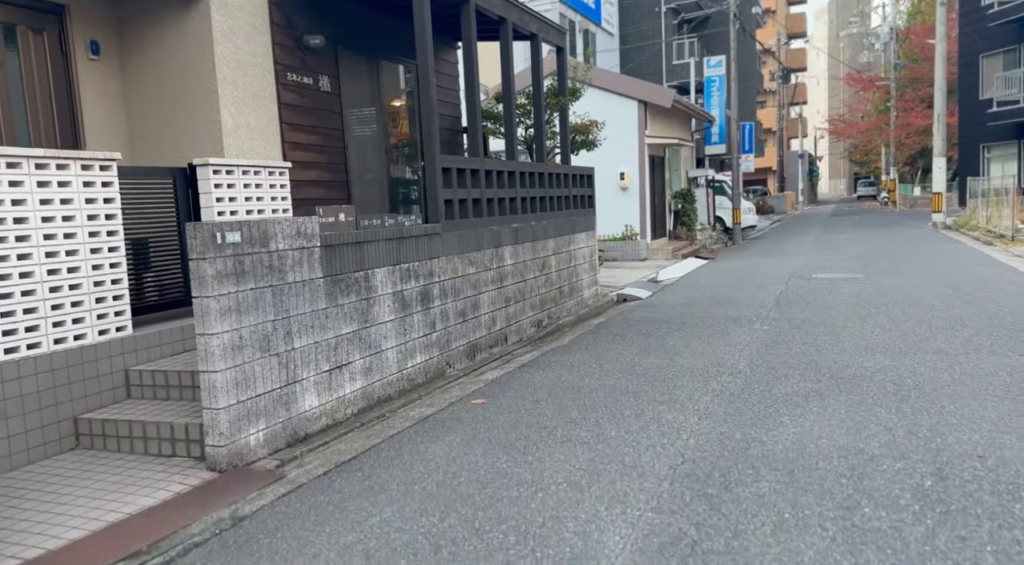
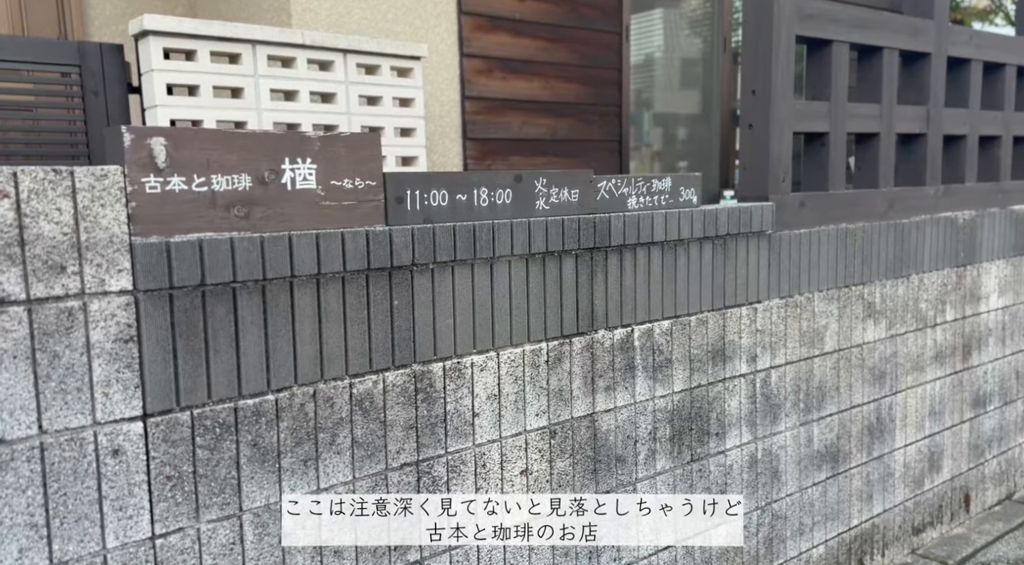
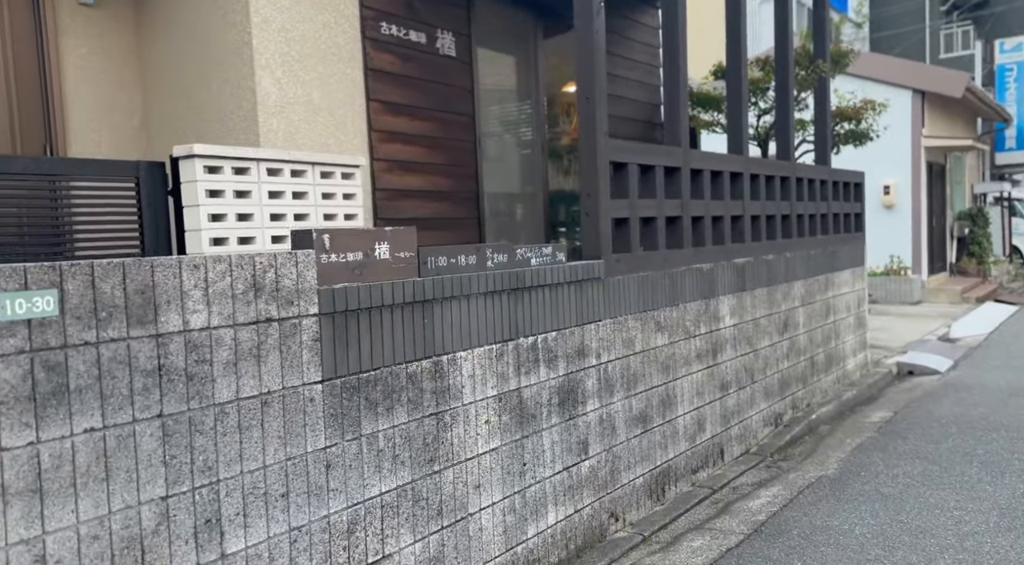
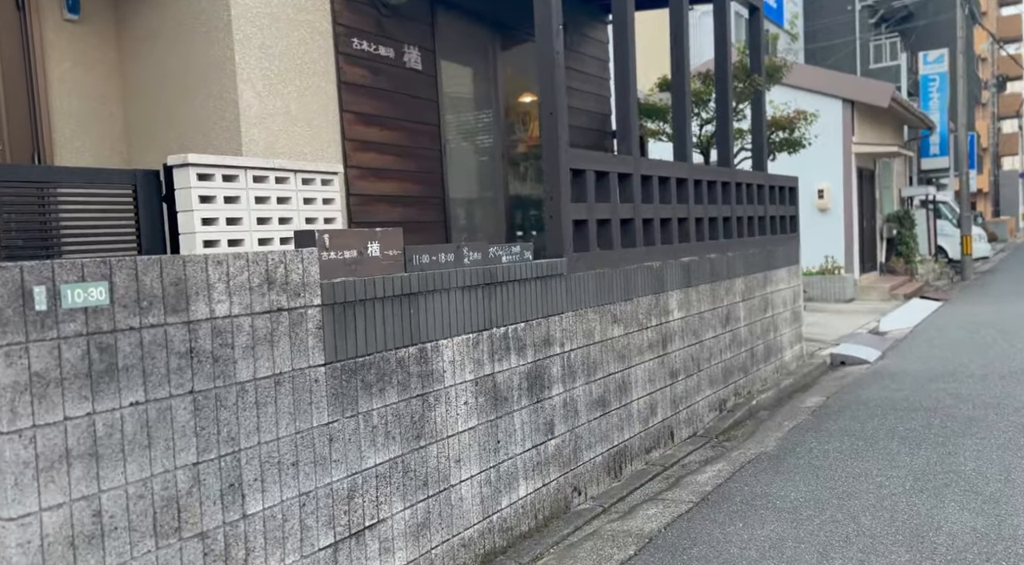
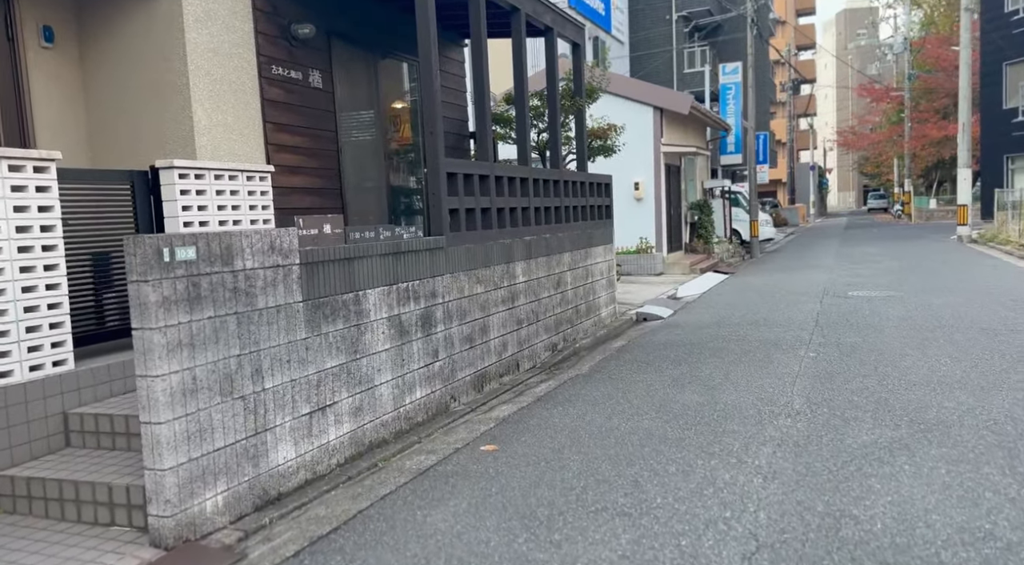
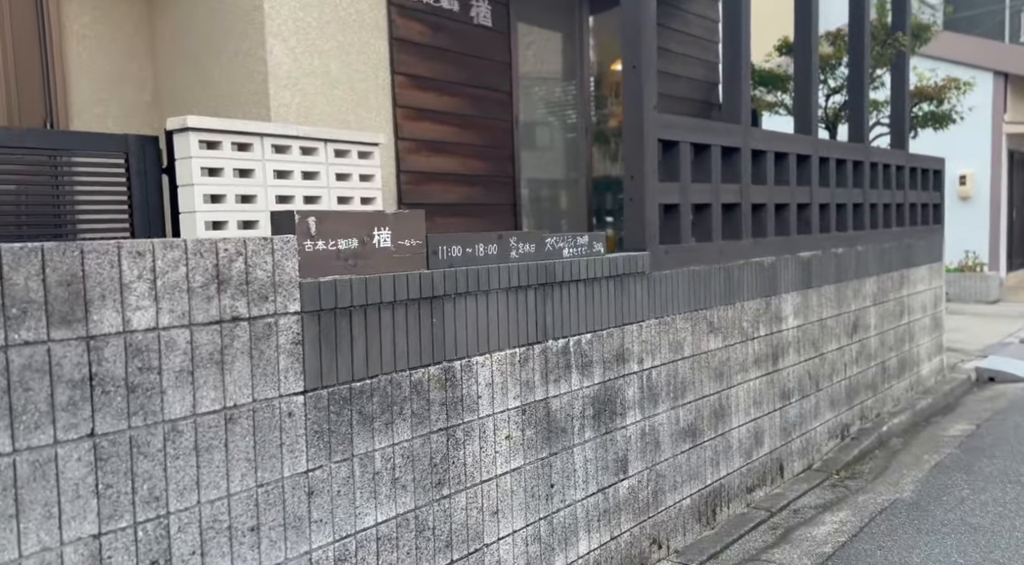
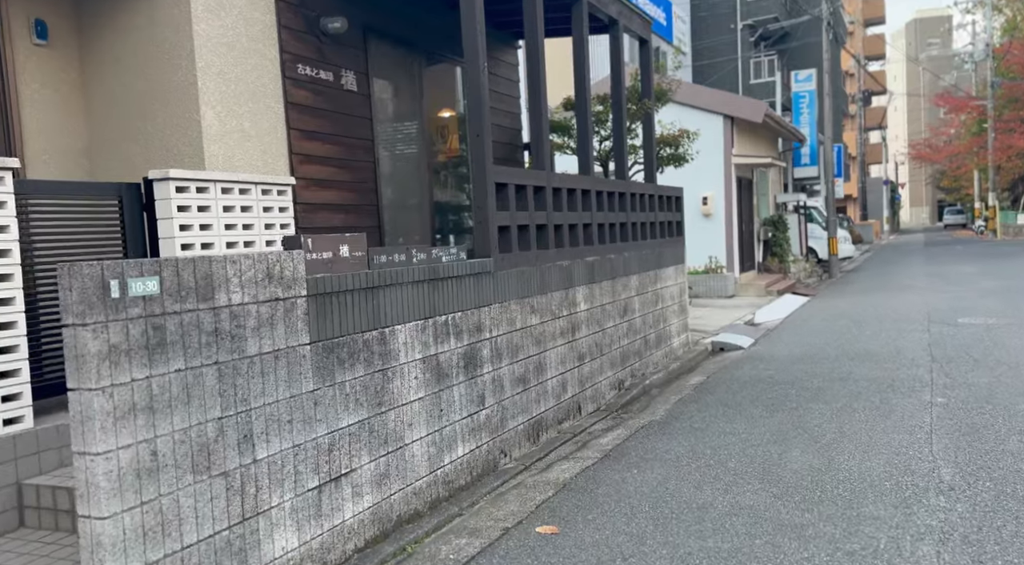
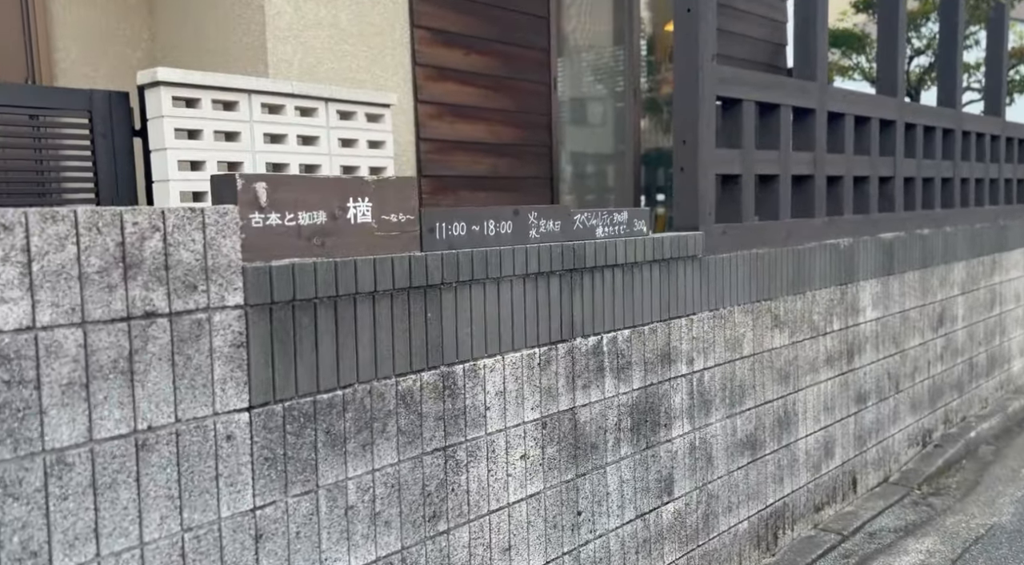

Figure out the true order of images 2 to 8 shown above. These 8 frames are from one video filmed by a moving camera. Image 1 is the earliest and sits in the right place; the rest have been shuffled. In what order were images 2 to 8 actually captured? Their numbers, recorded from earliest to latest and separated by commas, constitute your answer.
5, 7, 4, 3, 6, 8, 2
